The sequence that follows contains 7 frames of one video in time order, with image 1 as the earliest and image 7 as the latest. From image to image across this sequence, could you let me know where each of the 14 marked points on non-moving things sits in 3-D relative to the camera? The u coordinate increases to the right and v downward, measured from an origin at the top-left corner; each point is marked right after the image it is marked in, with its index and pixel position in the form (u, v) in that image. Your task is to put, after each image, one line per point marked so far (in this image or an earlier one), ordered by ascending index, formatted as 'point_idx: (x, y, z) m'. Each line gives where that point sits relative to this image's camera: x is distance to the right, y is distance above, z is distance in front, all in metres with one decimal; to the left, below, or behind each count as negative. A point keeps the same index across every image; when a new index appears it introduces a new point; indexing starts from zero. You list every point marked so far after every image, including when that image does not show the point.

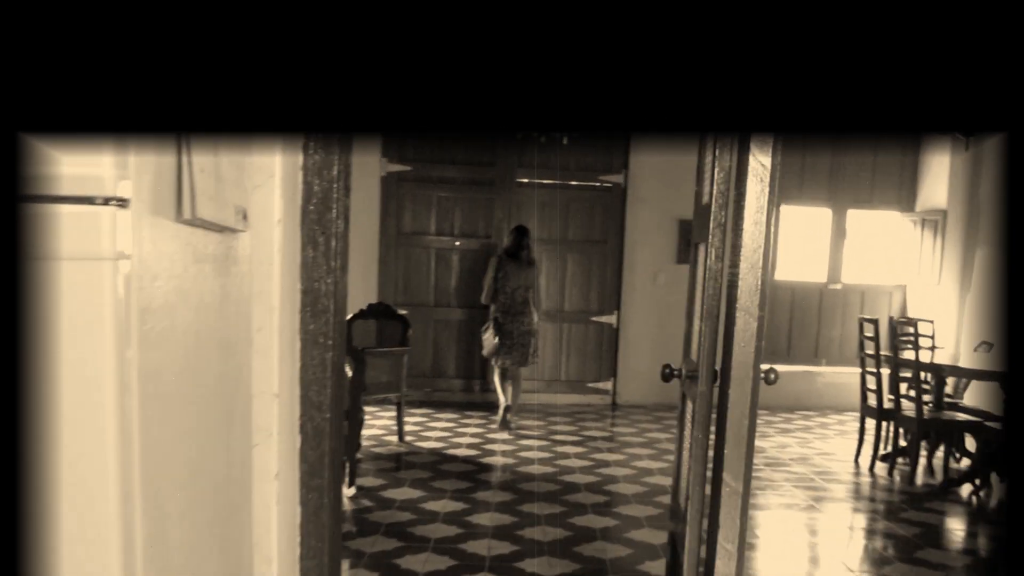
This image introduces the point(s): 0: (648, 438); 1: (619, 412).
0: (+1.3, -1.4, +6.8) m
1: (+1.2, -1.4, +8.1) m
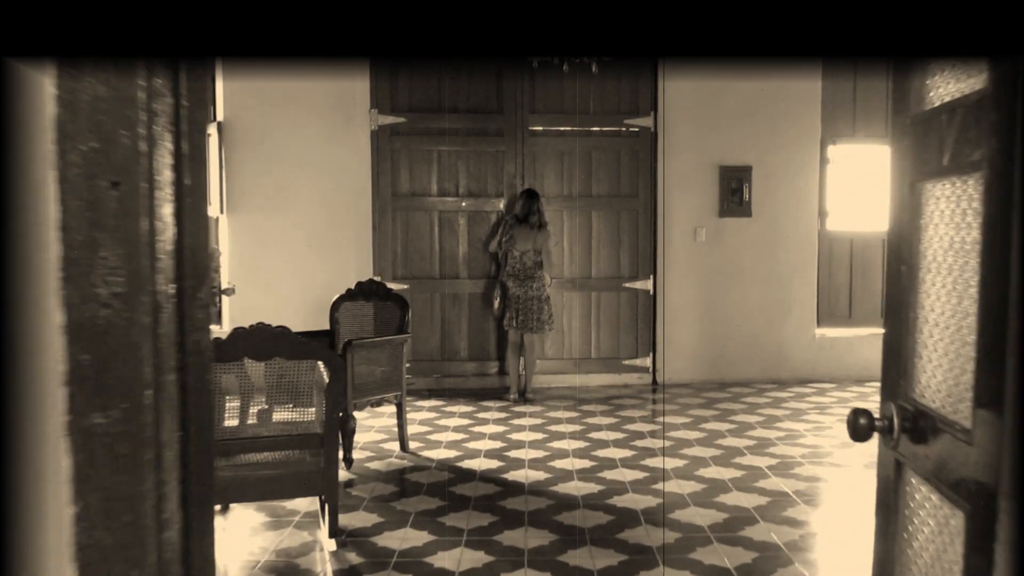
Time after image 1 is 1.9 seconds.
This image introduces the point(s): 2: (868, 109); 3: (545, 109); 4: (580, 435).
0: (+1.6, -1.1, +5.7) m
1: (+1.5, -1.0, +7.0) m
2: (+4.0, +2.0, +7.9) m
3: (+0.4, +1.9, +7.4) m
4: (+0.5, -1.1, +5.4) m
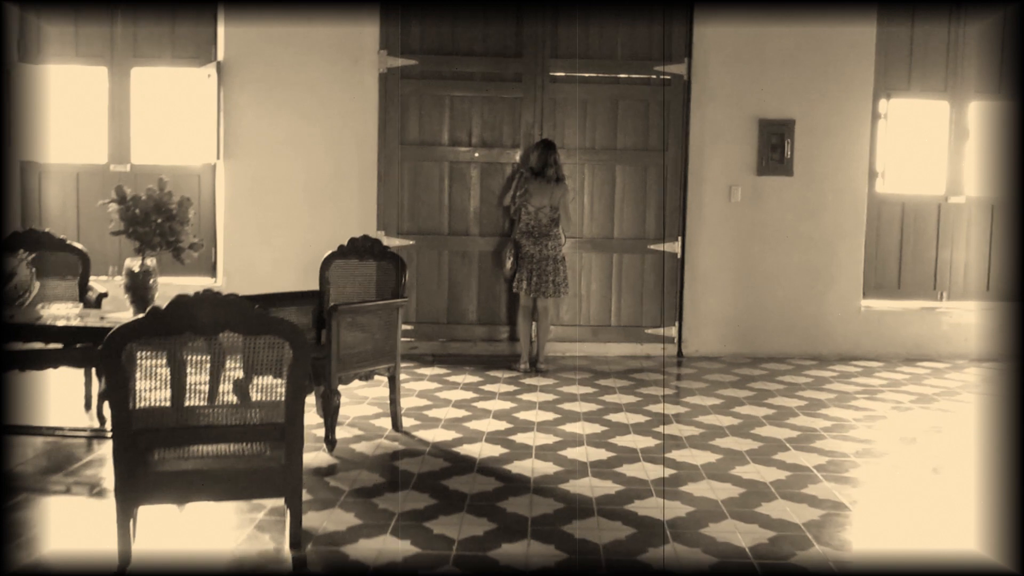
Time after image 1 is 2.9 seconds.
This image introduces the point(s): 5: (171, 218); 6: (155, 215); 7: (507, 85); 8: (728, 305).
0: (+1.6, -0.9, +5.1) m
1: (+1.6, -0.7, +6.4) m
2: (+4.2, +2.3, +7.0) m
3: (+0.5, +2.2, +6.6) m
4: (+0.6, -0.9, +4.8) m
5: (-1.8, +0.4, +3.7) m
6: (-1.9, +0.4, +3.7) m
7: (-0.1, +1.9, +6.6) m
8: (+2.1, -0.2, +6.8) m
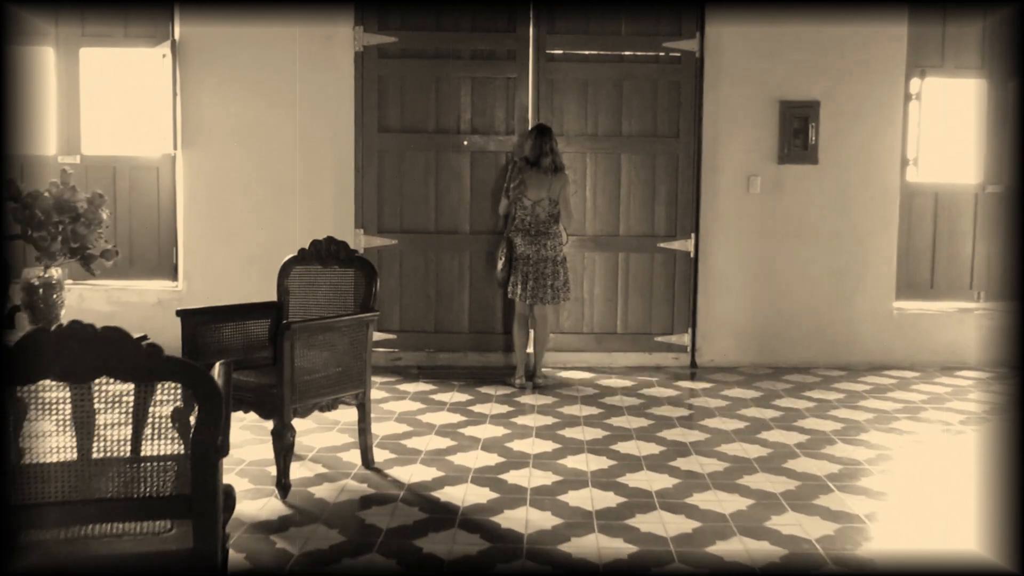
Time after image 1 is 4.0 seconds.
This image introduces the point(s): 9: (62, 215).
0: (+1.6, -0.9, +4.5) m
1: (+1.5, -0.7, +5.7) m
2: (+4.1, +2.3, +6.3) m
3: (+0.5, +2.2, +5.9) m
4: (+0.5, -0.9, +4.2) m
5: (-1.9, +0.3, +3.0) m
6: (-1.9, +0.3, +3.0) m
7: (-0.1, +1.9, +5.9) m
8: (+2.0, -0.2, +6.1) m
9: (-1.9, +0.3, +3.0) m
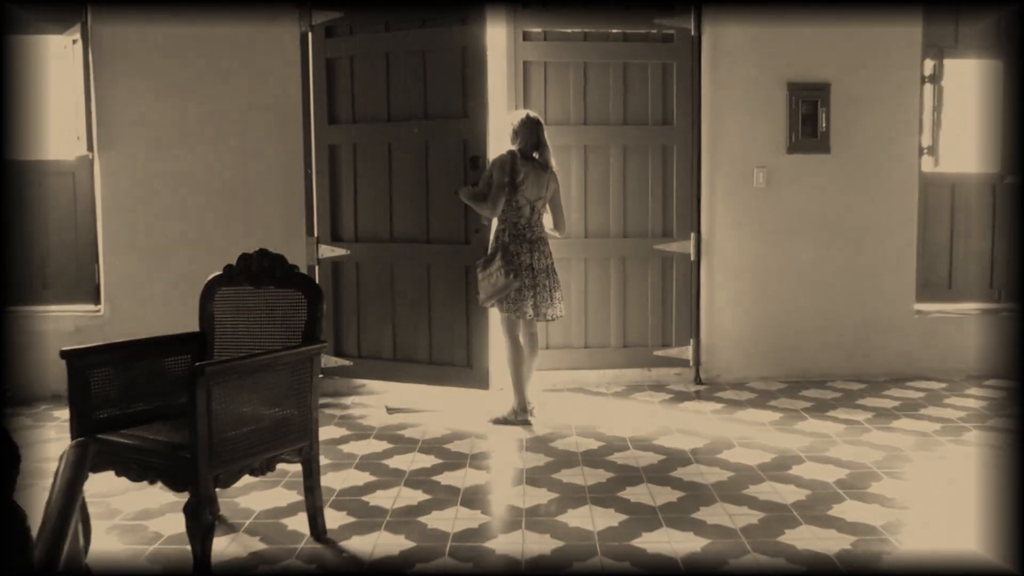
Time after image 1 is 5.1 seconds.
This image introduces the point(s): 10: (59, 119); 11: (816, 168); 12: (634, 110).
0: (+1.5, -1.0, +3.8) m
1: (+1.4, -0.8, +5.0) m
2: (+3.9, +2.3, +5.7) m
3: (+0.3, +2.1, +5.2) m
4: (+0.5, -1.0, +3.4) m
5: (-1.9, +0.2, +2.2) m
6: (-2.0, +0.2, +2.2) m
7: (-0.3, +1.8, +5.2) m
8: (+1.9, -0.2, +5.5) m
9: (-2.0, +0.2, +2.2) m
10: (-3.4, +1.3, +5.2) m
11: (+2.4, +0.9, +5.5) m
12: (+0.9, +1.4, +5.3) m
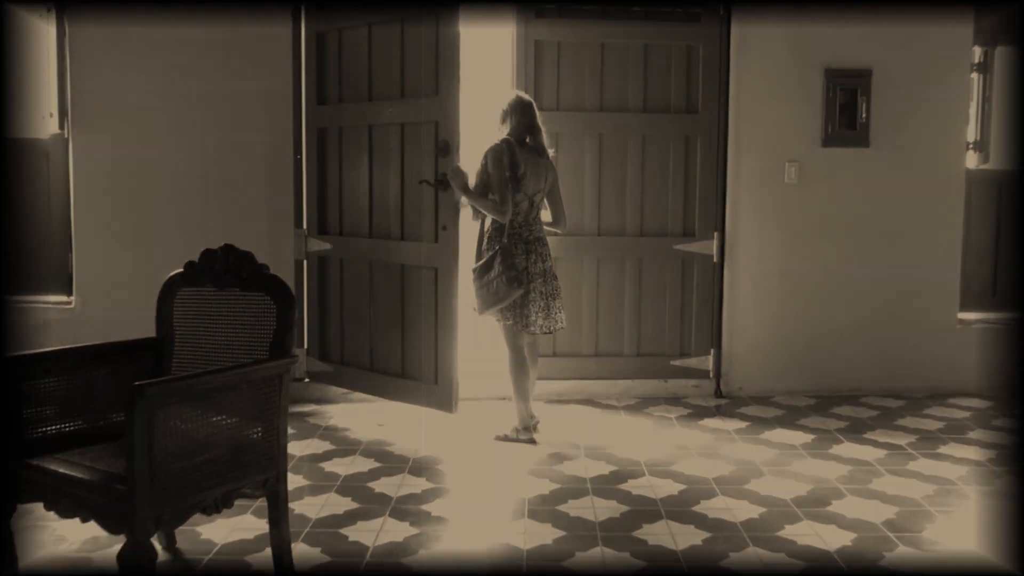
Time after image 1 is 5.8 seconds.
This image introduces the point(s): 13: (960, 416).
0: (+1.5, -1.0, +3.3) m
1: (+1.4, -0.8, +4.6) m
2: (+4.0, +2.2, +5.2) m
3: (+0.3, +2.1, +4.7) m
4: (+0.5, -1.0, +3.0) m
5: (-1.9, +0.2, +1.8) m
6: (-2.0, +0.2, +1.8) m
7: (-0.3, +1.8, +4.7) m
8: (+1.9, -0.3, +5.0) m
9: (-2.0, +0.2, +1.8) m
10: (-3.3, +1.3, +4.8) m
11: (+2.4, +0.9, +5.0) m
12: (+1.0, +1.3, +4.8) m
13: (+3.0, -0.8, +4.6) m
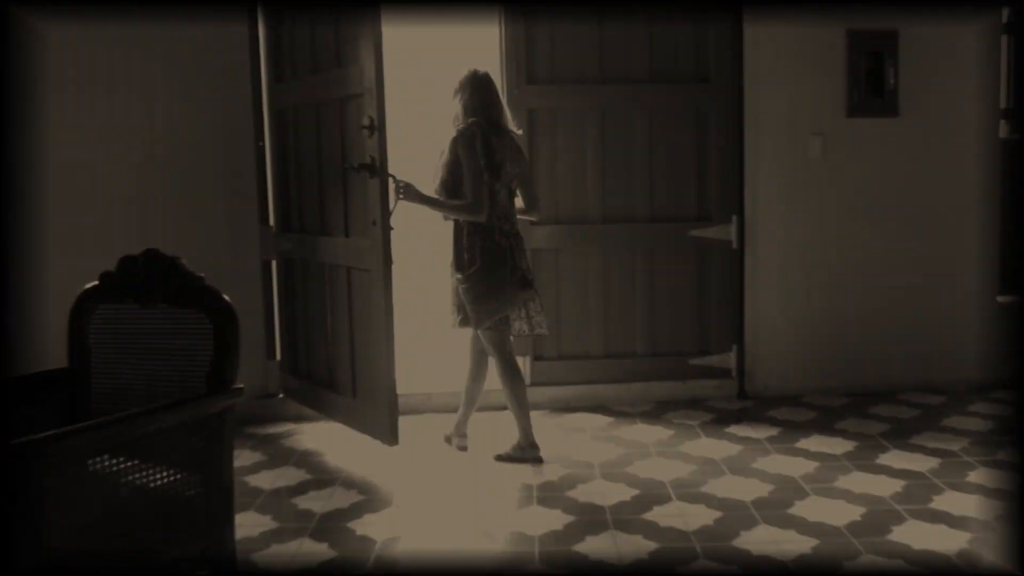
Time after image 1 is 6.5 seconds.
0: (+1.5, -1.0, +2.9) m
1: (+1.4, -0.8, +4.1) m
2: (+3.9, +2.4, +4.7) m
3: (+0.3, +2.1, +4.2) m
4: (+0.5, -1.0, +2.5) m
5: (-1.9, +0.1, +1.2) m
6: (-2.0, +0.1, +1.2) m
7: (-0.3, +1.8, +4.1) m
8: (+1.9, -0.2, +4.5) m
9: (-2.0, +0.1, +1.2) m
10: (-3.4, +1.2, +4.2) m
11: (+2.4, +1.0, +4.5) m
12: (+0.9, +1.4, +4.3) m
13: (+3.0, -0.7, +4.2) m
